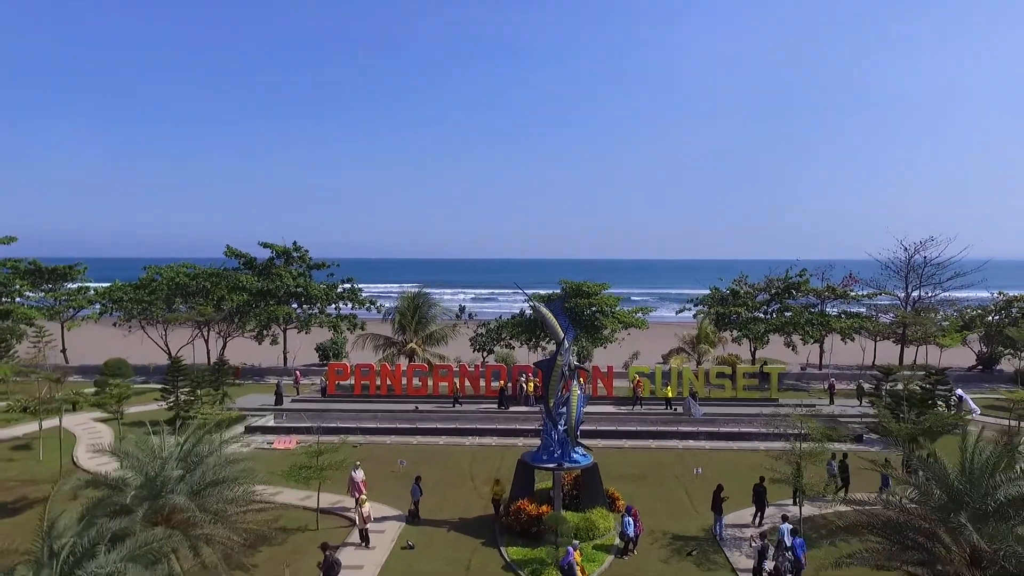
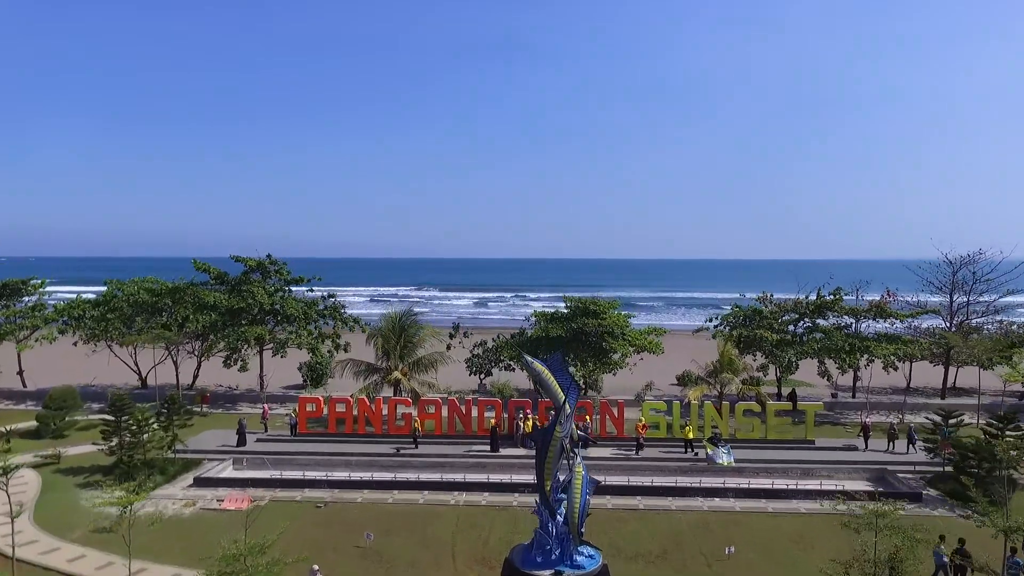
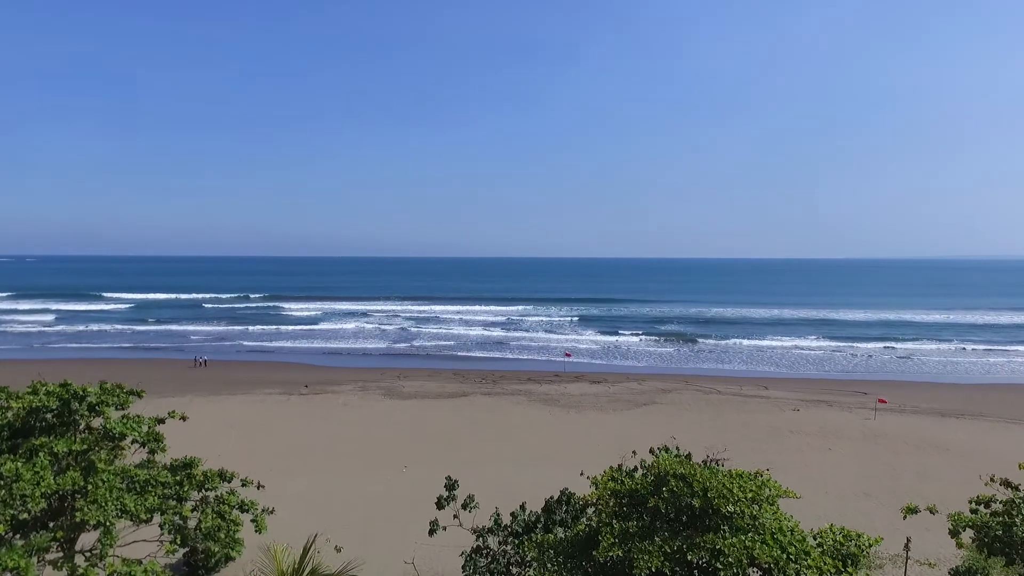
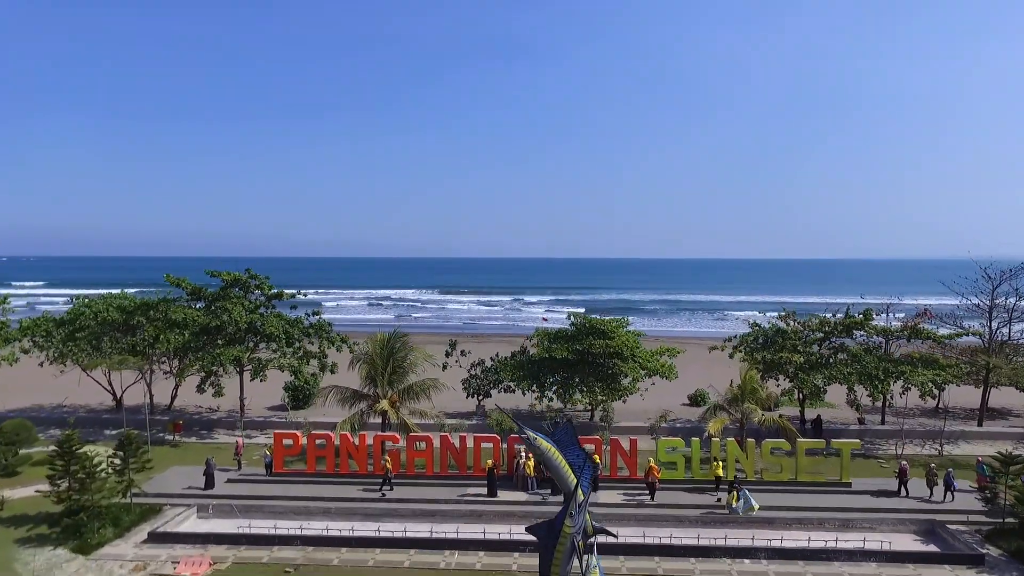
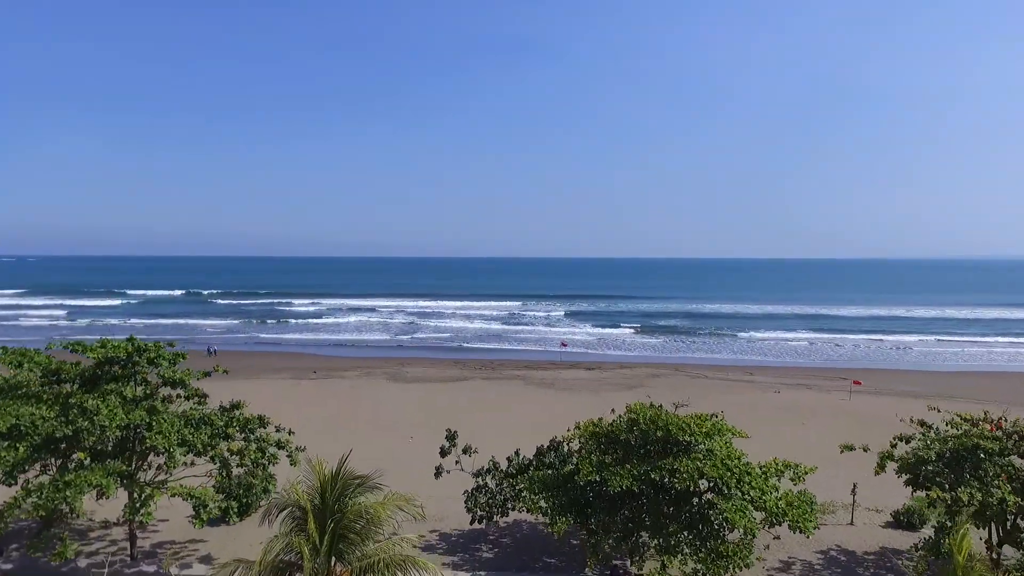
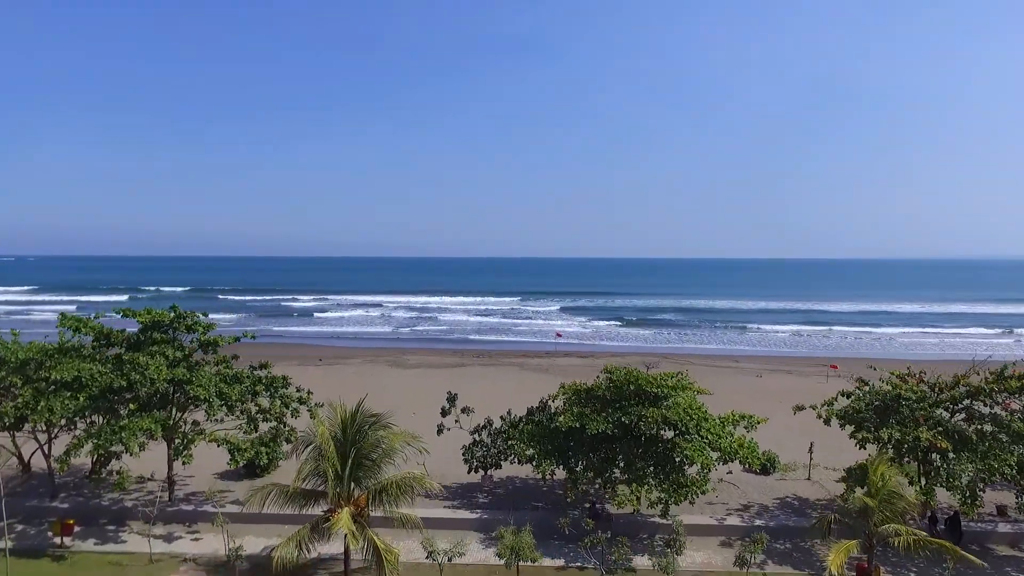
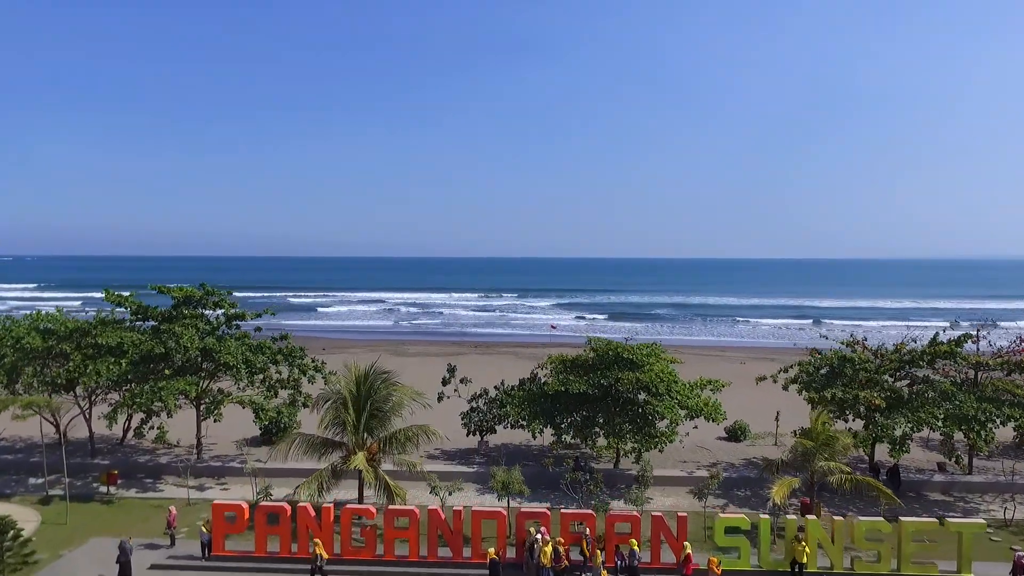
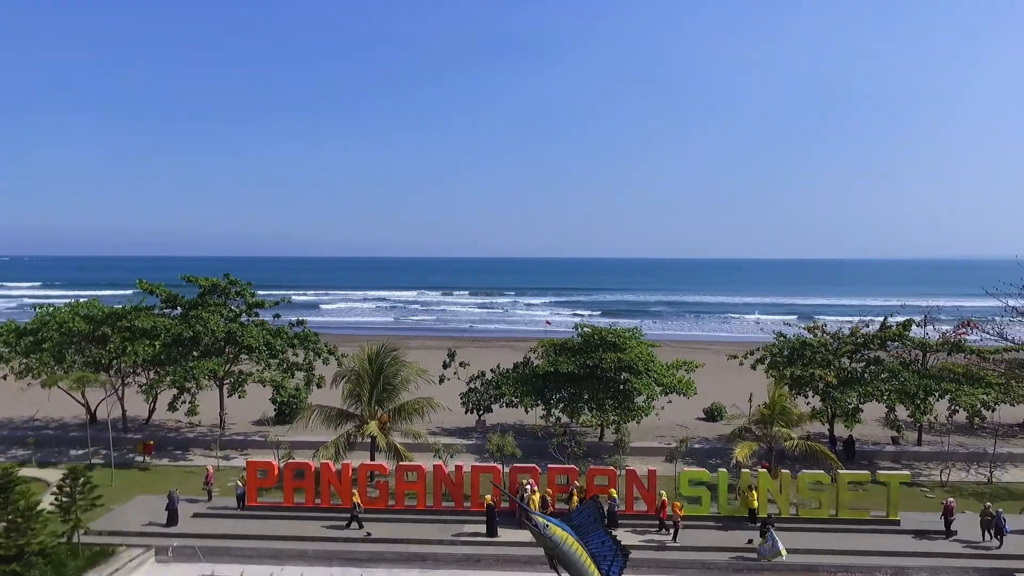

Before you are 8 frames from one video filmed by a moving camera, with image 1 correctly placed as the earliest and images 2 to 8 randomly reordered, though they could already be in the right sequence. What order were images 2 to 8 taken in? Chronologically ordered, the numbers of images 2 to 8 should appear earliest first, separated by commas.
2, 4, 8, 7, 6, 5, 3
